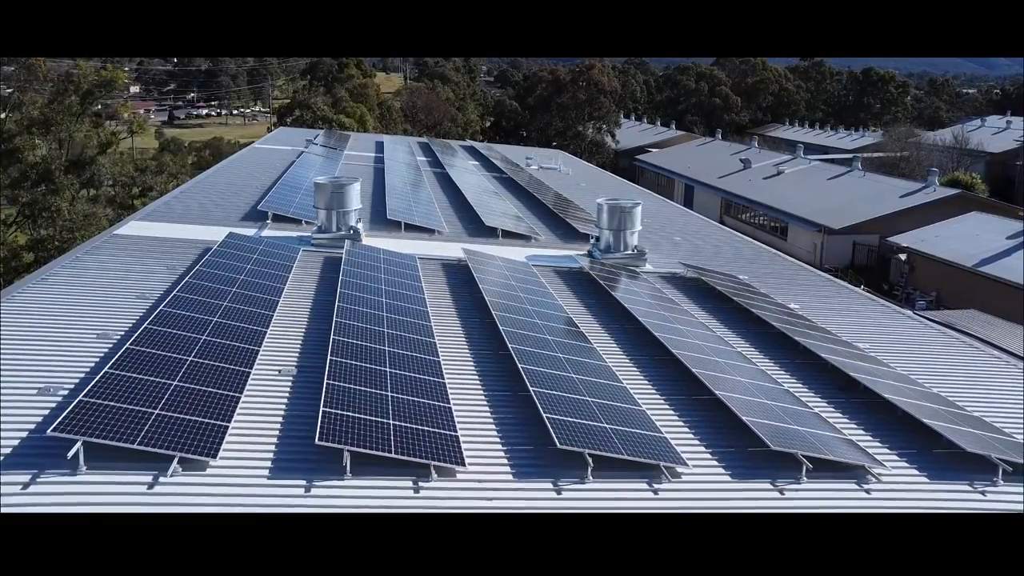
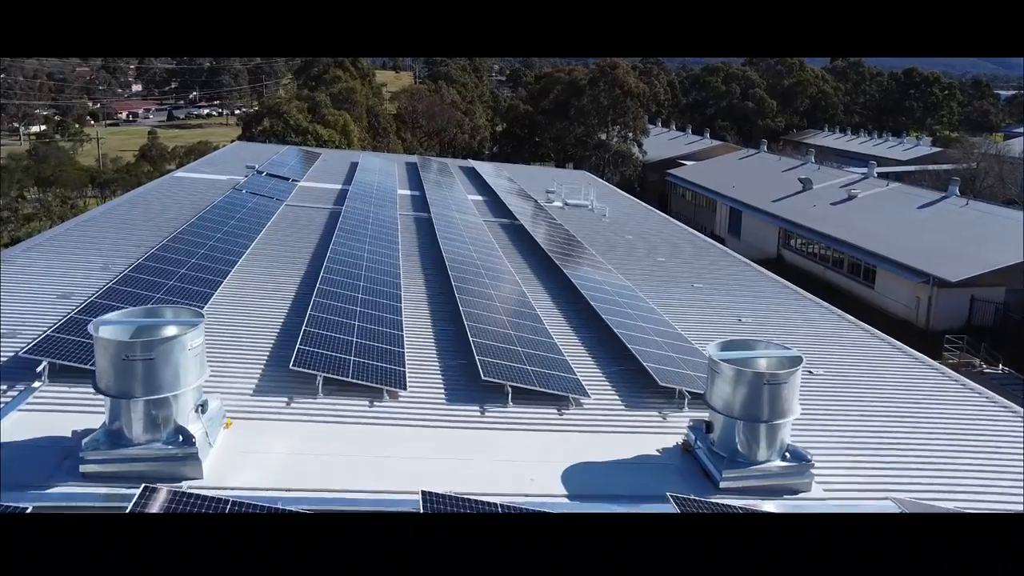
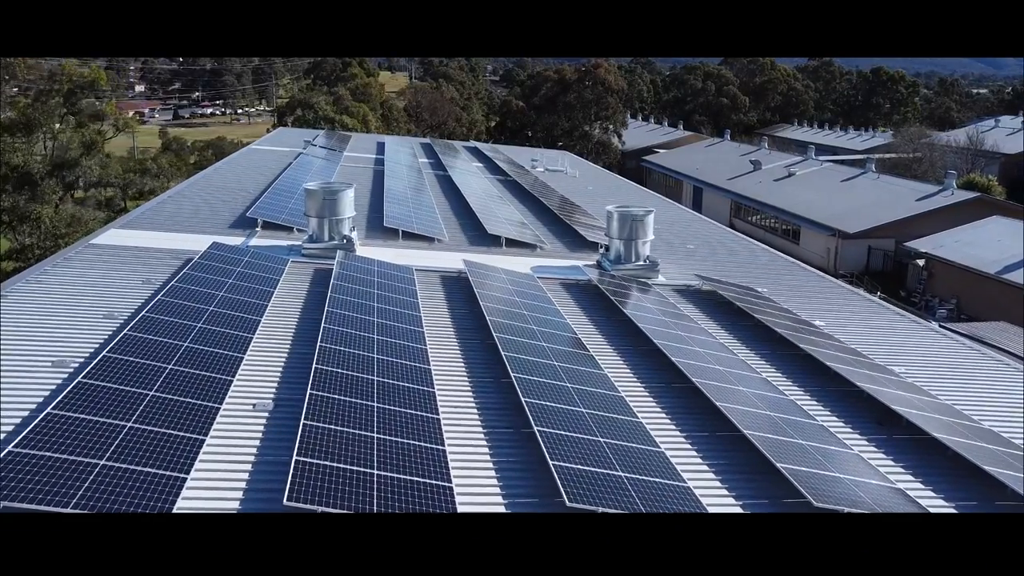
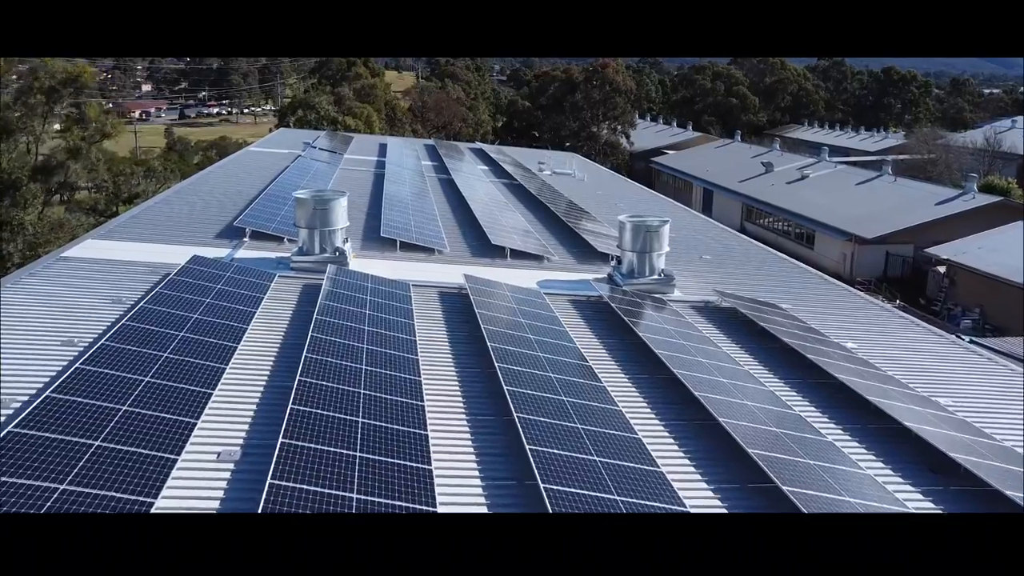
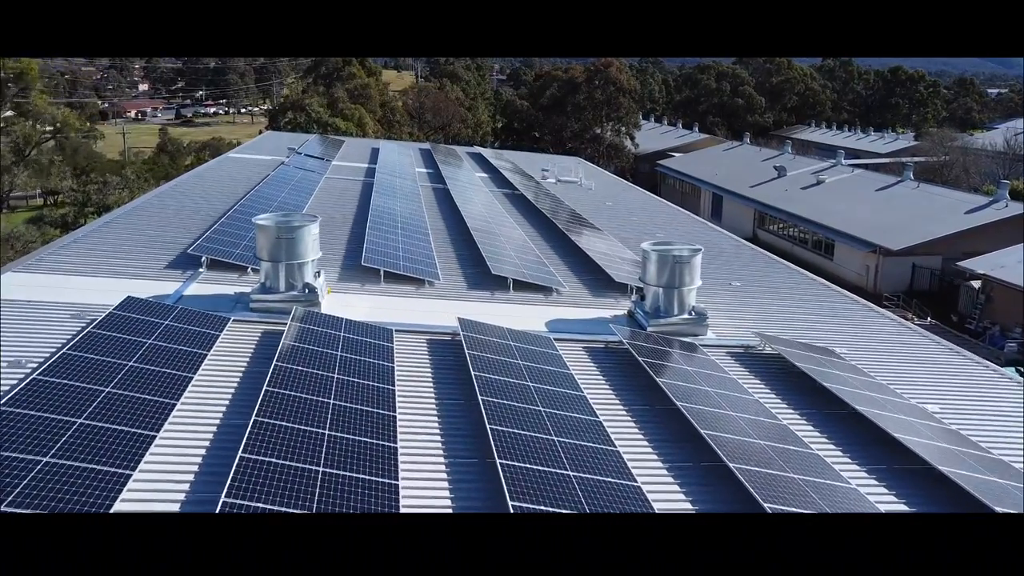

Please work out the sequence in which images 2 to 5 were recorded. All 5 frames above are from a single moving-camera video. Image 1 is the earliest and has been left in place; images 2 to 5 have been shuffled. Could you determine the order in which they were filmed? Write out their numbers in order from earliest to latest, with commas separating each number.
3, 4, 5, 2
